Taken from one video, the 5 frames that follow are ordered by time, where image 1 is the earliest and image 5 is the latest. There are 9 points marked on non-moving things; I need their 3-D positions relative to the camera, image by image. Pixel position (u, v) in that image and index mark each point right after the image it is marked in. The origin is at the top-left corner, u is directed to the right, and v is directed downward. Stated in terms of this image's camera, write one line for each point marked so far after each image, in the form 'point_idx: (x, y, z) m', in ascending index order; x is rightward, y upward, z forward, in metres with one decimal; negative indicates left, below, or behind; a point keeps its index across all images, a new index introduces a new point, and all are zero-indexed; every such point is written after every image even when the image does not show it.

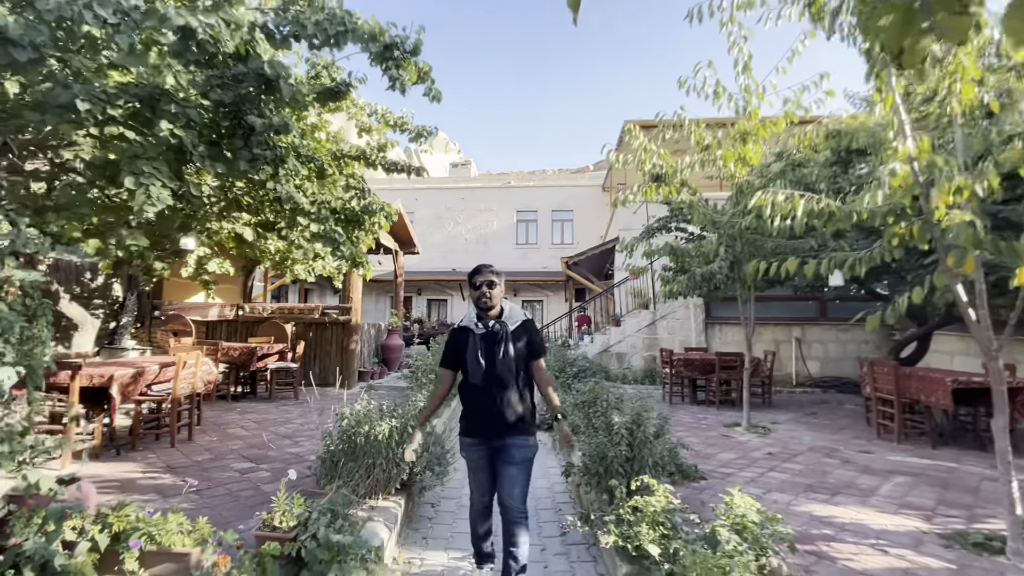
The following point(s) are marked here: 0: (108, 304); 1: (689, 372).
0: (-7.9, -0.3, +9.5) m
1: (+3.1, -1.5, +8.4) m
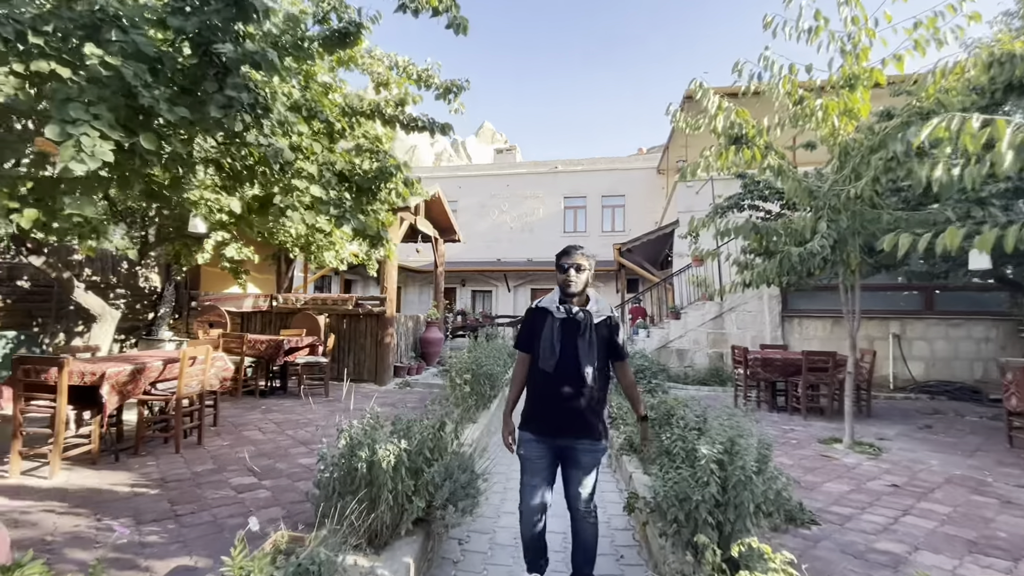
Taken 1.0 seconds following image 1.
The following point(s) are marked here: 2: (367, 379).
0: (-7.0, -0.1, +9.3) m
1: (+3.8, -1.3, +7.2) m
2: (-2.6, -1.7, +8.8) m
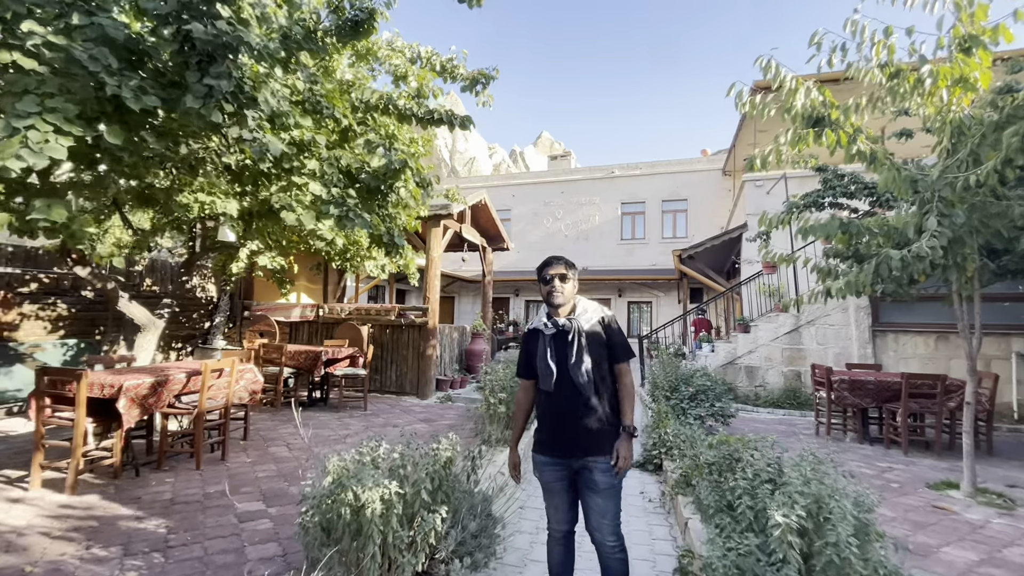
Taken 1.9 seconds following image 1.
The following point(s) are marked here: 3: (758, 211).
0: (-6.1, -0.3, +9.6) m
1: (+4.4, -1.4, +6.2) m
2: (-1.8, -1.8, +8.5) m
3: (+5.4, +1.7, +10.7) m
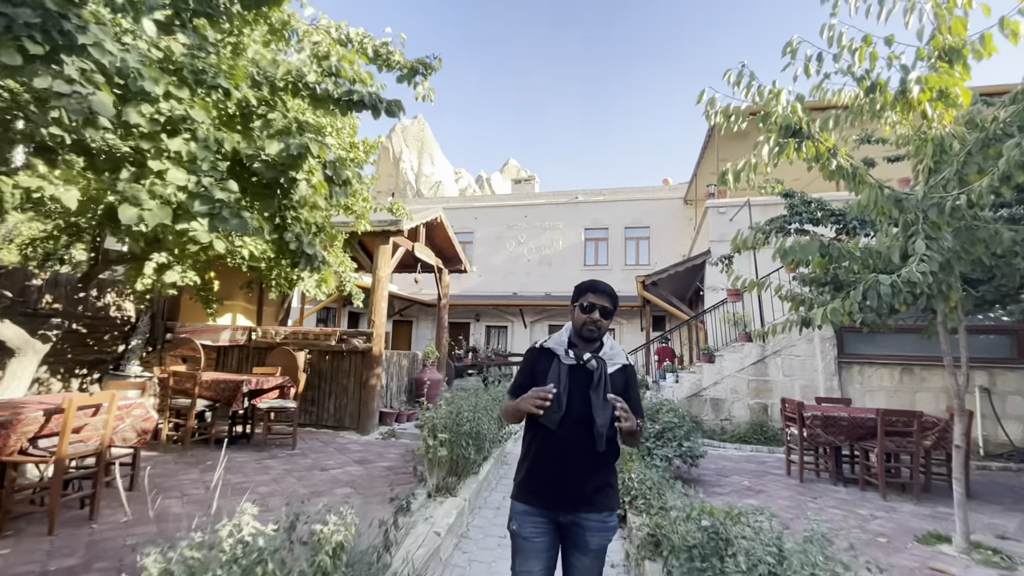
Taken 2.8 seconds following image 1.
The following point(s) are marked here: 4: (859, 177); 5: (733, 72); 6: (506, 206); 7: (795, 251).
0: (-6.9, -0.7, +8.5) m
1: (+3.8, -1.8, +5.7) m
2: (-2.6, -2.2, +7.6) m
3: (+4.5, +1.1, +10.5) m
4: (+2.8, +0.9, +3.9) m
5: (+1.8, +1.7, +3.8) m
6: (-0.2, +3.3, +19.7) m
7: (+2.3, +0.3, +3.9) m
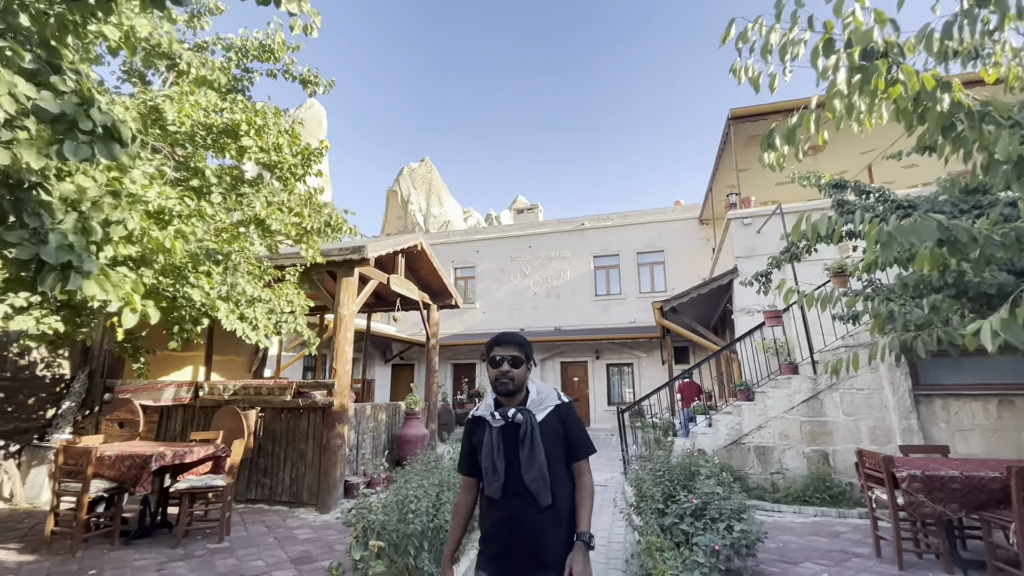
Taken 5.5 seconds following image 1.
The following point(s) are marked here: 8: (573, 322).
0: (-7.0, -1.5, +7.2) m
1: (+3.7, -1.9, +4.1) m
2: (-2.6, -2.7, +6.2) m
3: (+4.4, +0.6, +9.1) m
4: (+2.5, +0.9, +2.6) m
5: (+1.4, +1.6, +2.6) m
6: (-0.1, +2.0, +18.5) m
7: (+2.0, +0.3, +2.5) m
8: (+2.2, -1.2, +17.2) m
